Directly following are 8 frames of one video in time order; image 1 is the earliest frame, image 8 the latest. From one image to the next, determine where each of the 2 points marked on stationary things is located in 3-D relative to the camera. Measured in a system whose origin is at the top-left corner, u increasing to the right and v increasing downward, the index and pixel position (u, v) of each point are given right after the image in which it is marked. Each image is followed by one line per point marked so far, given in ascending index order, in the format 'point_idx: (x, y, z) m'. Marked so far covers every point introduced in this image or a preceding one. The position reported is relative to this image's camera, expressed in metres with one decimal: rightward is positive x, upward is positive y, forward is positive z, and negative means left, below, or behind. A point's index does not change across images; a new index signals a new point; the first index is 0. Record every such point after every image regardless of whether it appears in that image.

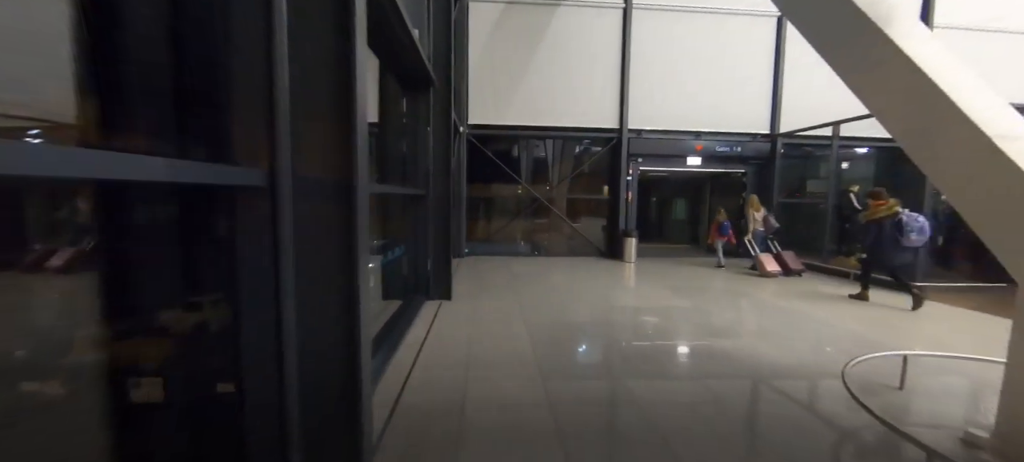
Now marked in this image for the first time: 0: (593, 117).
0: (+1.8, +2.4, +8.2) m
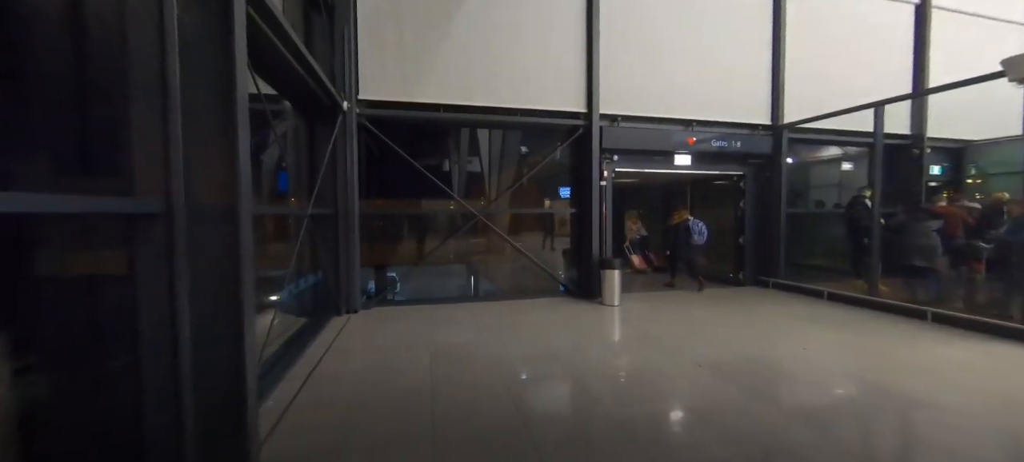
0: (+0.6, +2.0, +5.8) m
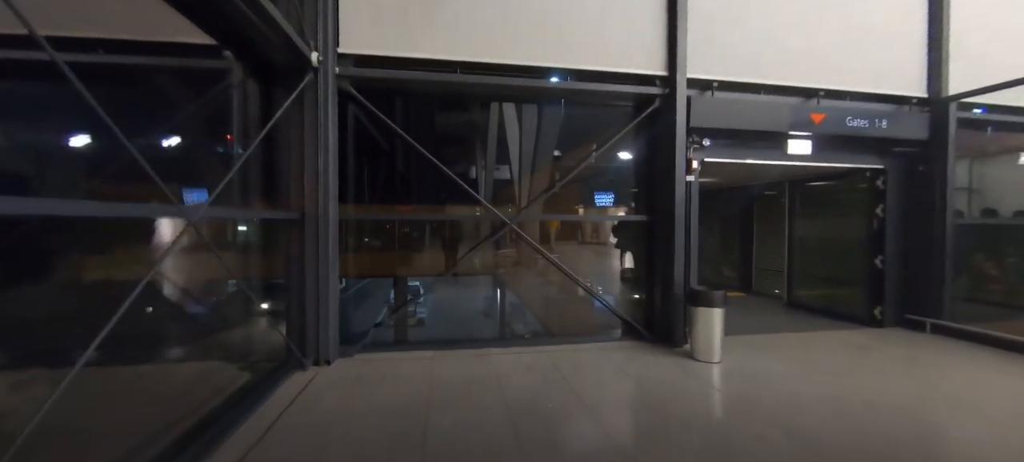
0: (+1.1, +1.9, +4.1) m
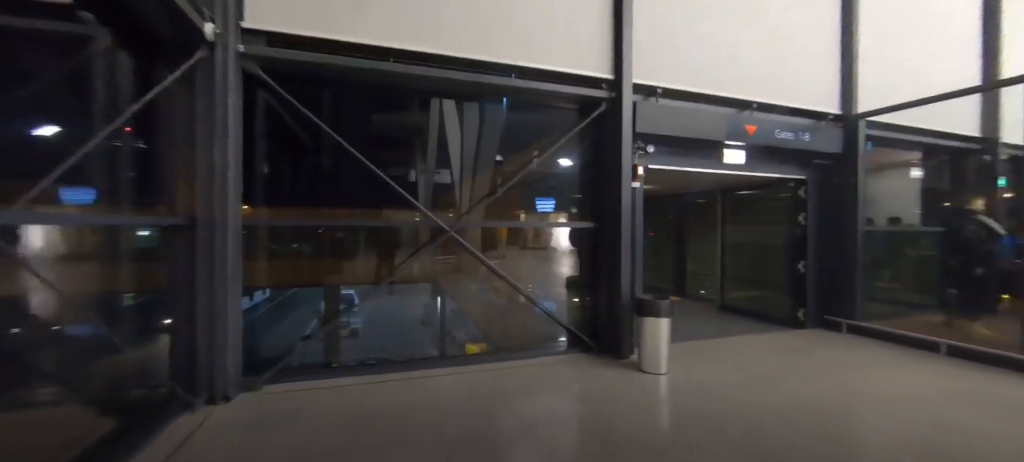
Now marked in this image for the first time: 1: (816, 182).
0: (+0.5, +1.8, +4.0) m
1: (+4.0, +0.6, +5.1) m
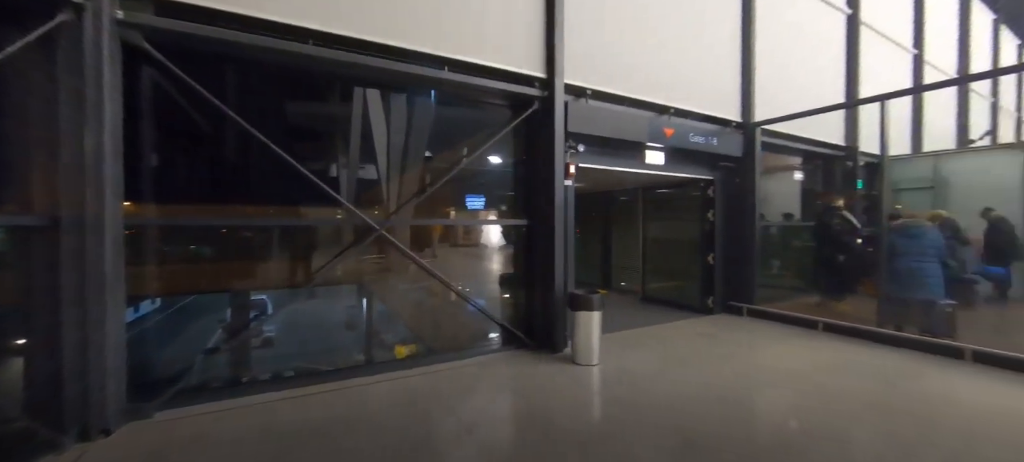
0: (-0.2, +1.8, +3.9) m
1: (+3.1, +0.7, +5.7) m
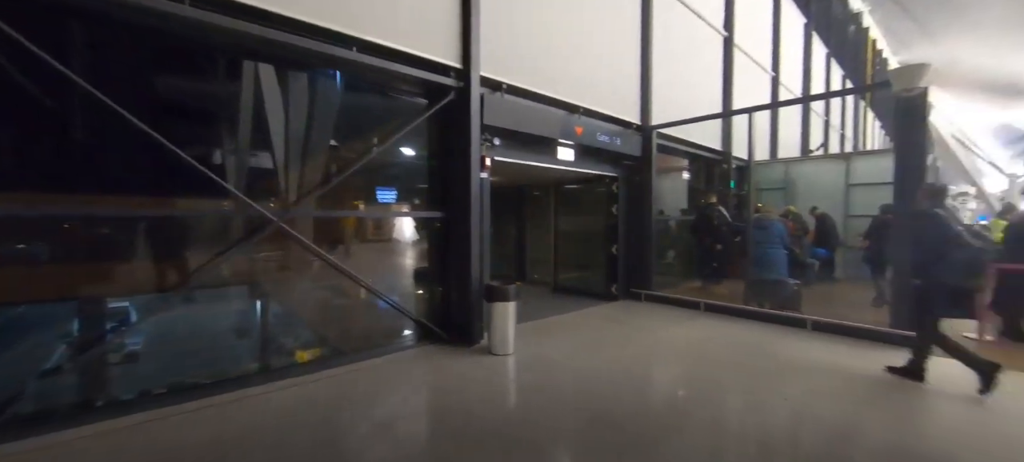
0: (-1.0, +1.9, +3.8) m
1: (+1.8, +0.8, +6.2) m
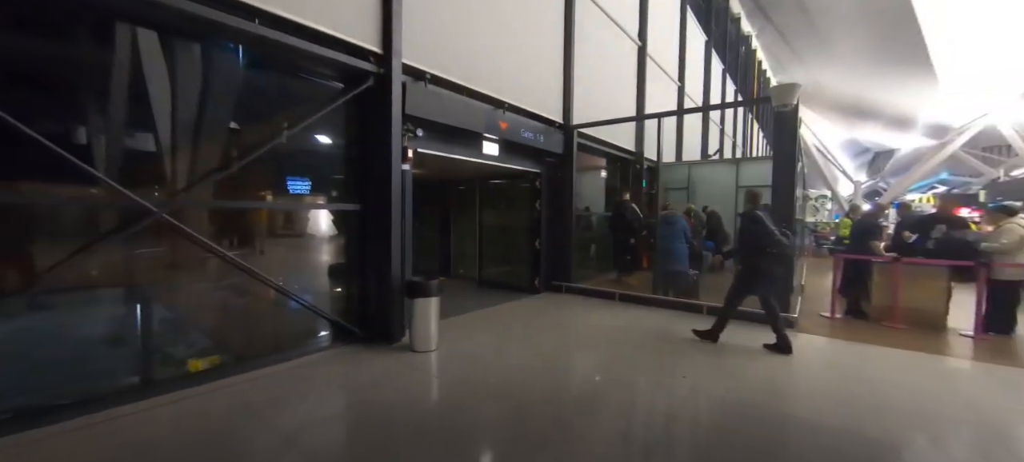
0: (-1.7, +1.9, +3.5) m
1: (+0.6, +0.9, +6.4) m
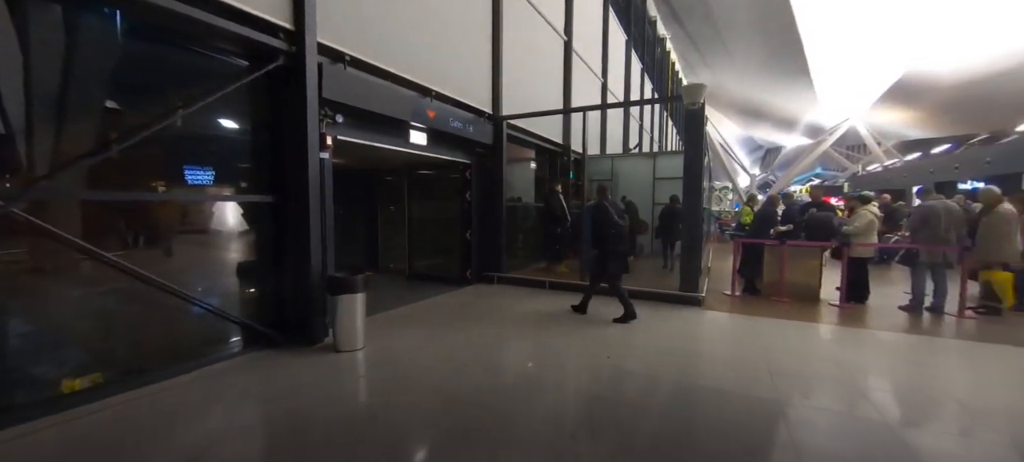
0: (-2.3, +2.0, +3.1) m
1: (-0.6, +1.0, +6.3) m
